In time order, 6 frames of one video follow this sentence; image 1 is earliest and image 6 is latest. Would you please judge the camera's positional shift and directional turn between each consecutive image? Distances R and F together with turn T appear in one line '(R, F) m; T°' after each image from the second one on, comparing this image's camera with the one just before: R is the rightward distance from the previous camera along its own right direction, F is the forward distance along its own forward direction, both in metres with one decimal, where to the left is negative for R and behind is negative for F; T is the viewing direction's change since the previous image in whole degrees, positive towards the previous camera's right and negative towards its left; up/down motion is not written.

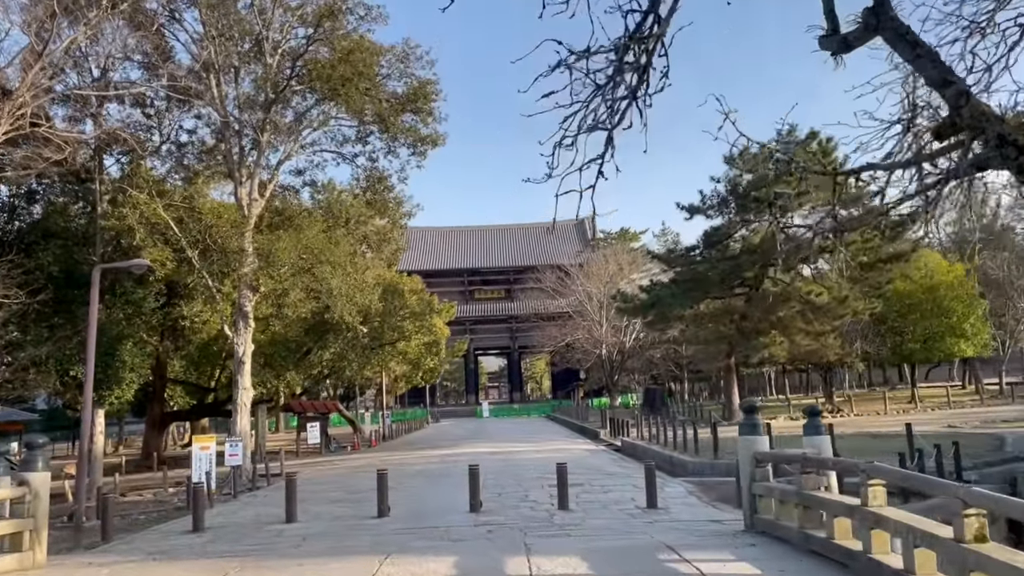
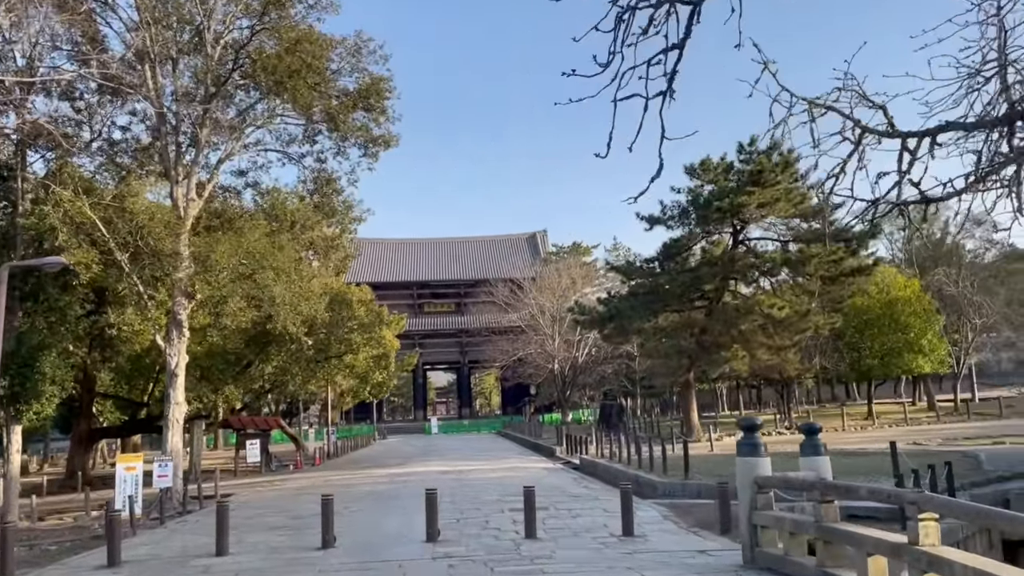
(-0.2, +1.0) m; +4°
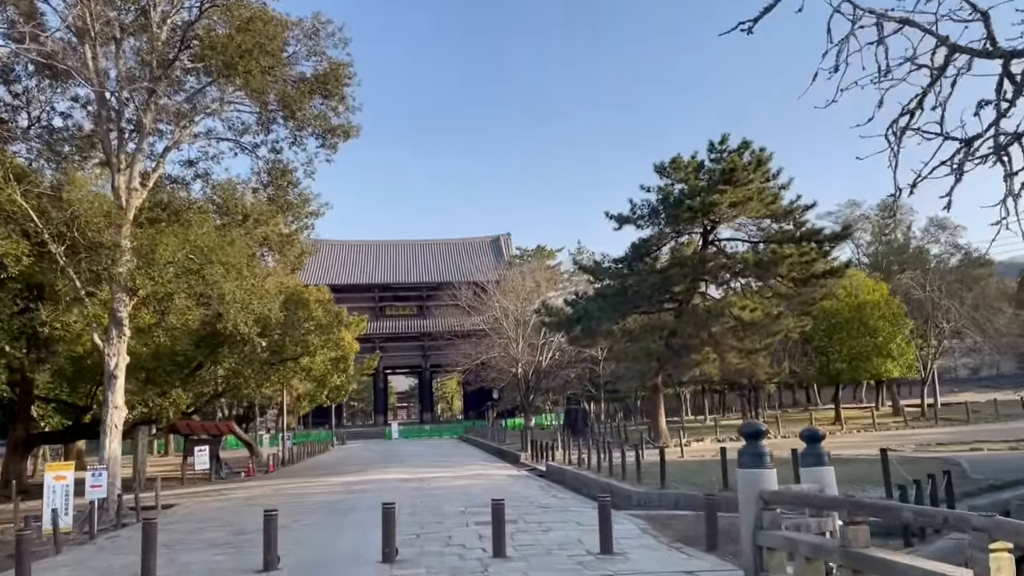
(-0.1, +0.9) m; +3°
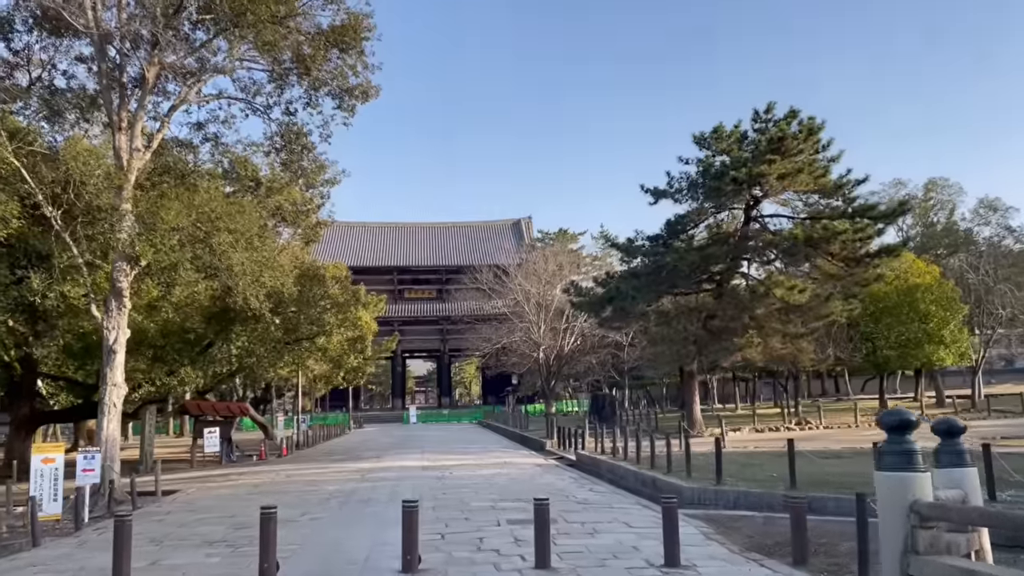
(-0.3, +1.5) m; -1°
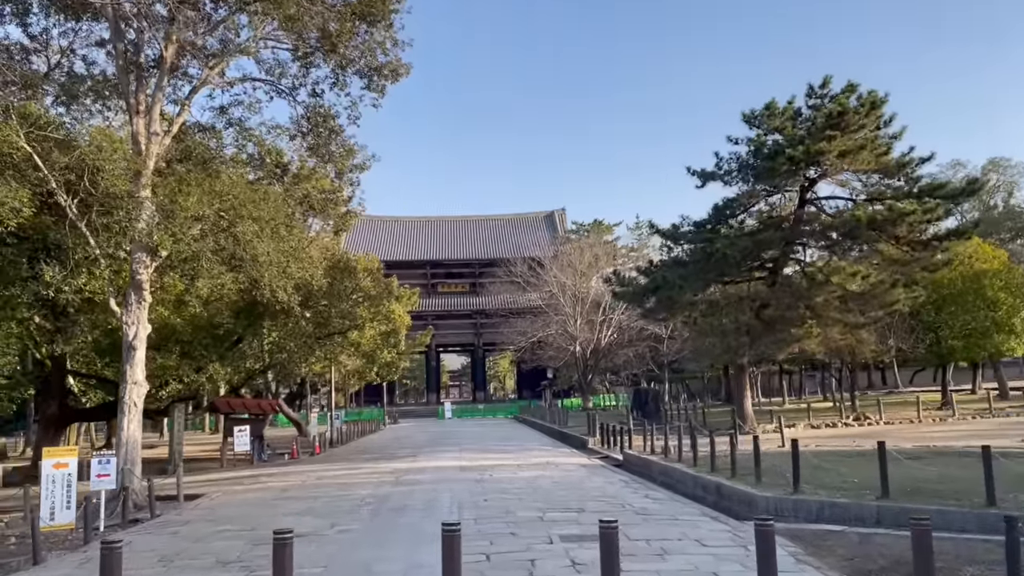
(-0.2, +1.2) m; -2°
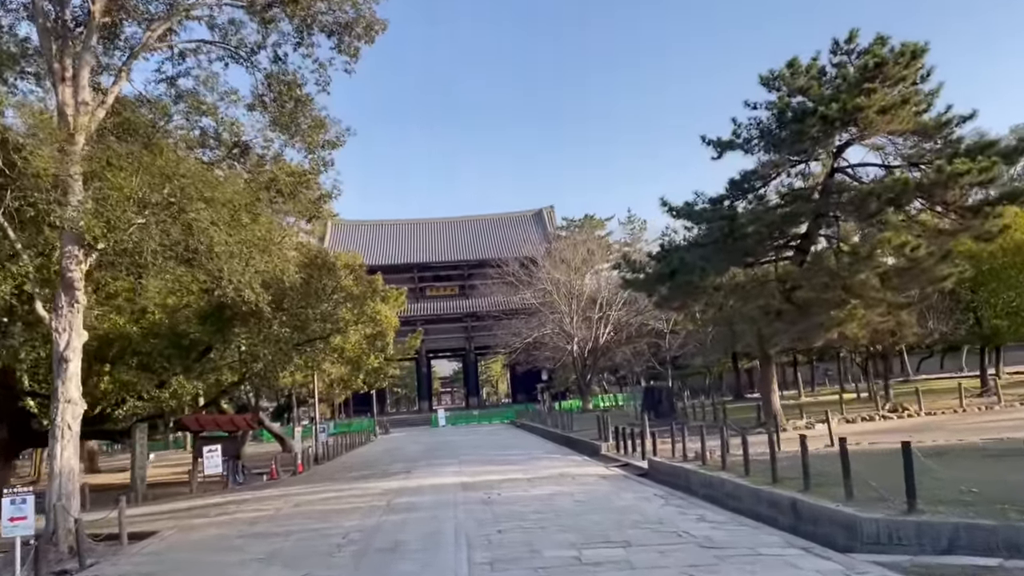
(-0.3, +2.4) m; +1°
